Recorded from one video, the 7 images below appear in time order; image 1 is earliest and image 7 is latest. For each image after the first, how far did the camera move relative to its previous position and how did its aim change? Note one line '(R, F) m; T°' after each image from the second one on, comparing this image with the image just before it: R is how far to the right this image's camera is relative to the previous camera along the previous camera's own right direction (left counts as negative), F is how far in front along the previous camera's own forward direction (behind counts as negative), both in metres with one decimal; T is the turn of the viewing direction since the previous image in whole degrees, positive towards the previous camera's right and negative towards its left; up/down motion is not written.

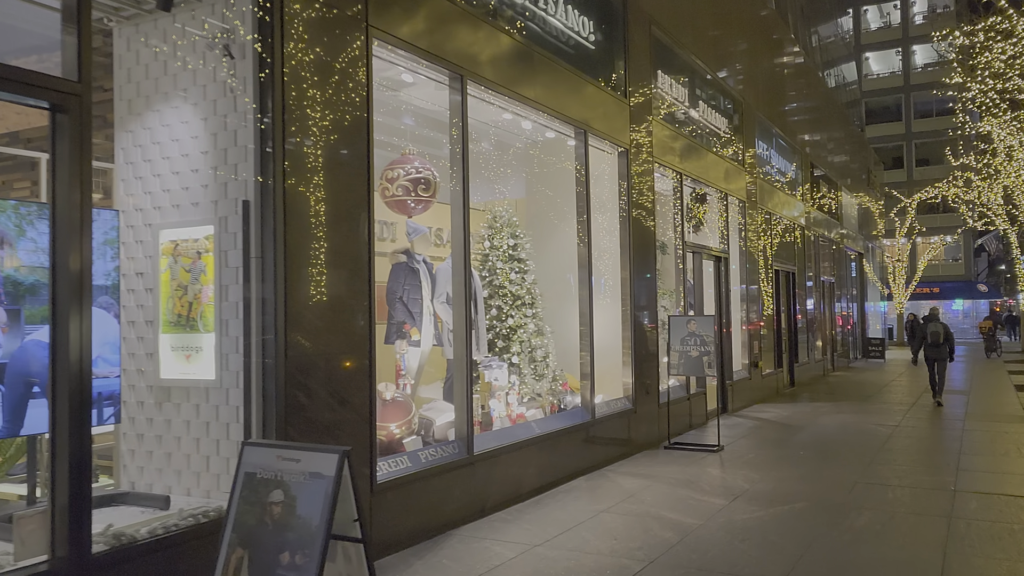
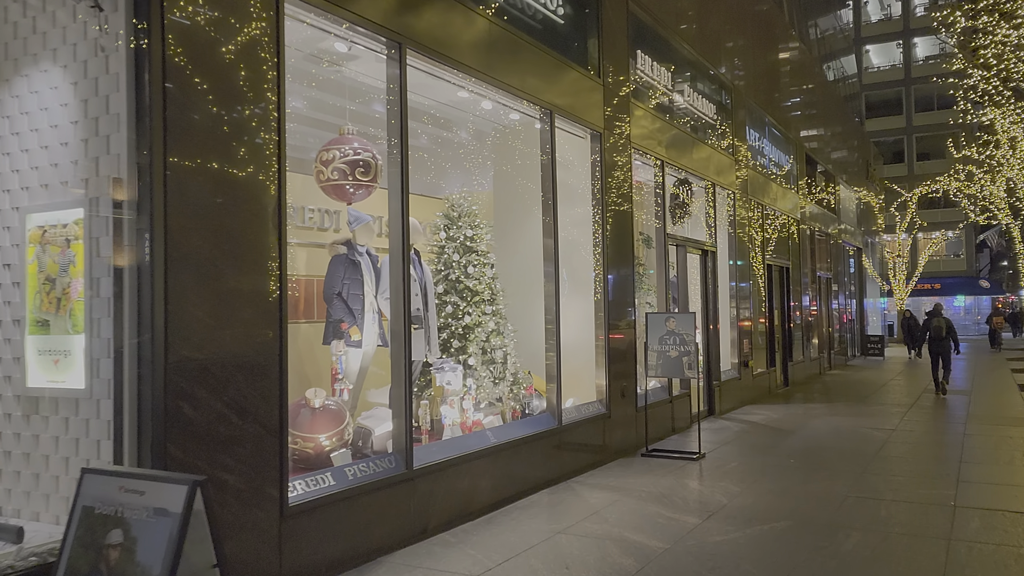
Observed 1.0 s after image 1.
(+0.4, +0.7) m; 0°
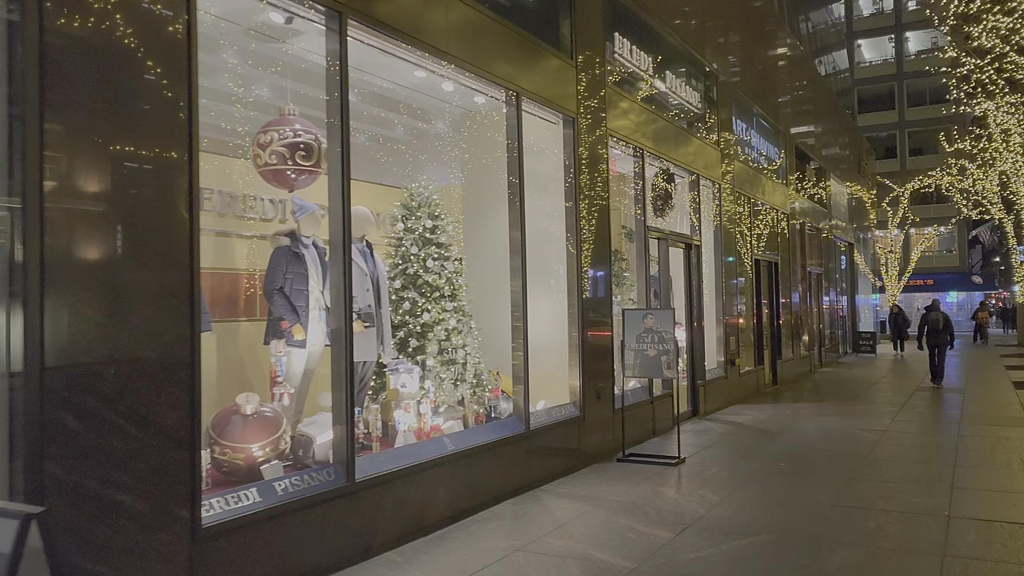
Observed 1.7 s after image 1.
(+0.3, +0.5) m; 0°
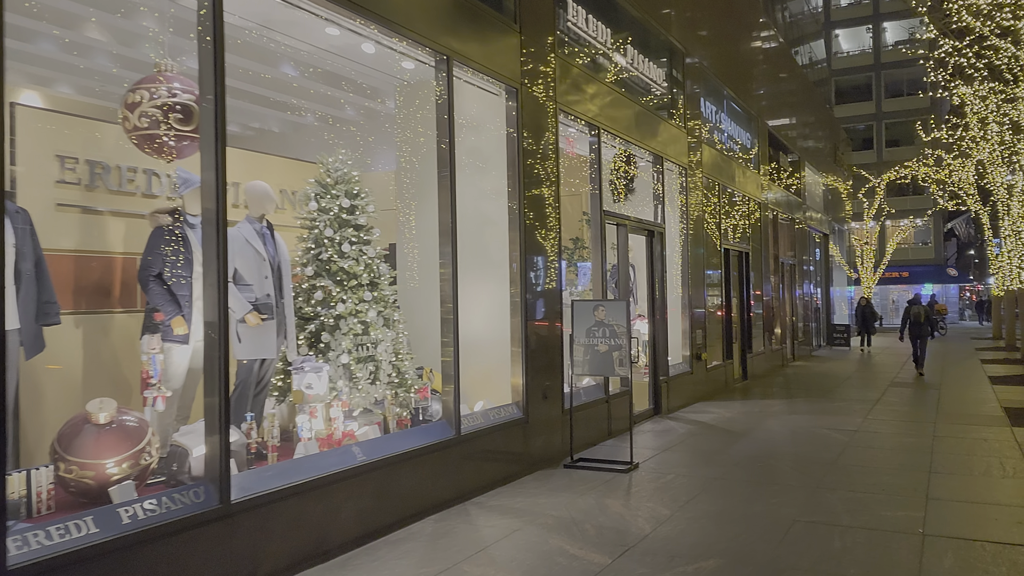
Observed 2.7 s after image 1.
(+0.4, +0.8) m; +1°
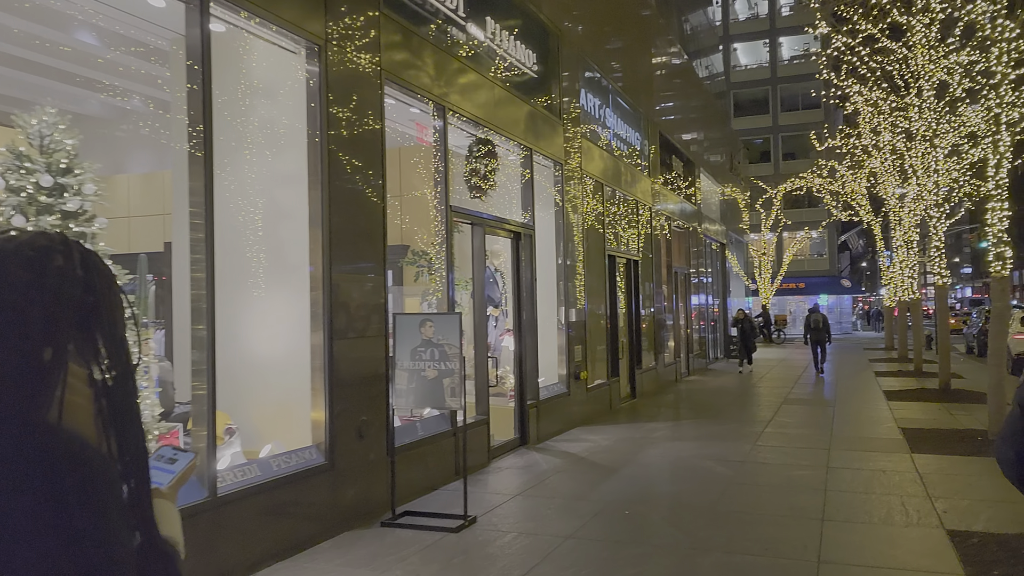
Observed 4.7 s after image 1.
(+0.8, +1.5) m; +6°
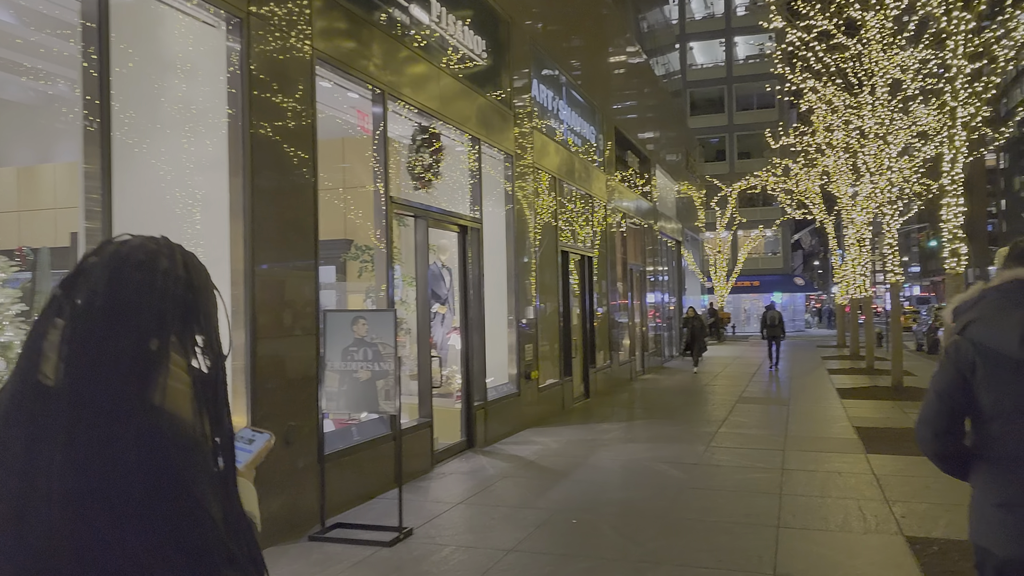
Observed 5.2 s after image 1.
(+0.1, +0.4) m; +3°
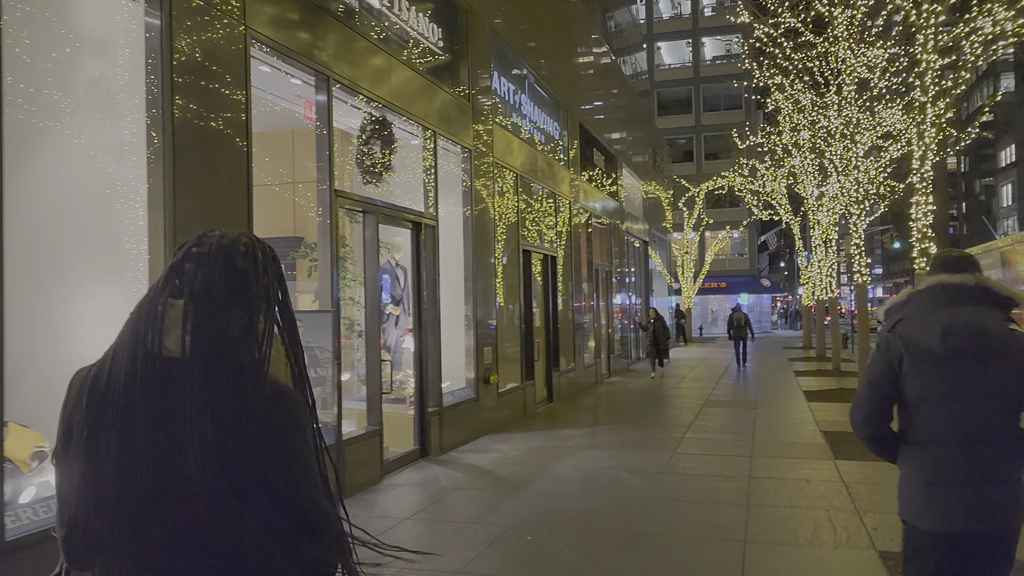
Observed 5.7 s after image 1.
(+0.1, +0.4) m; +2°
